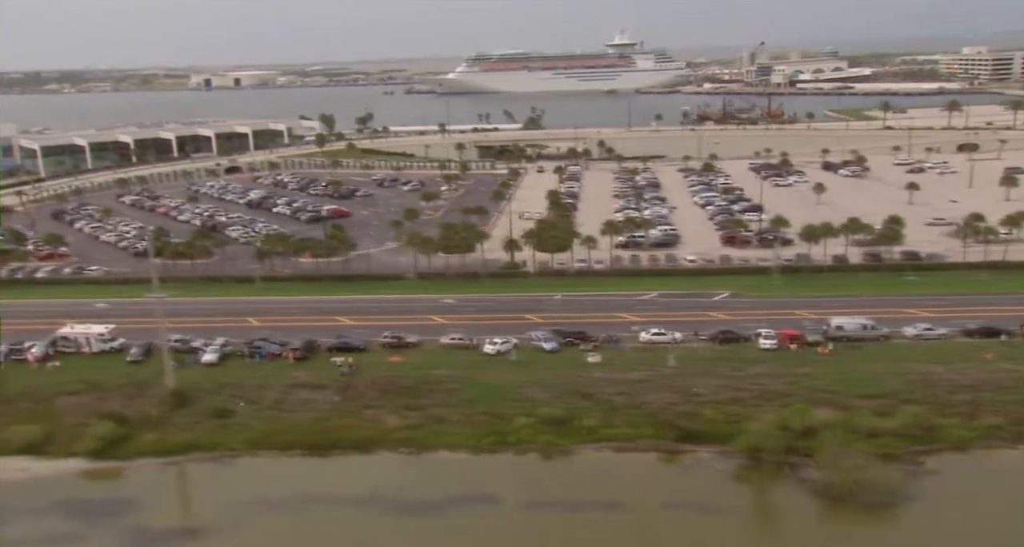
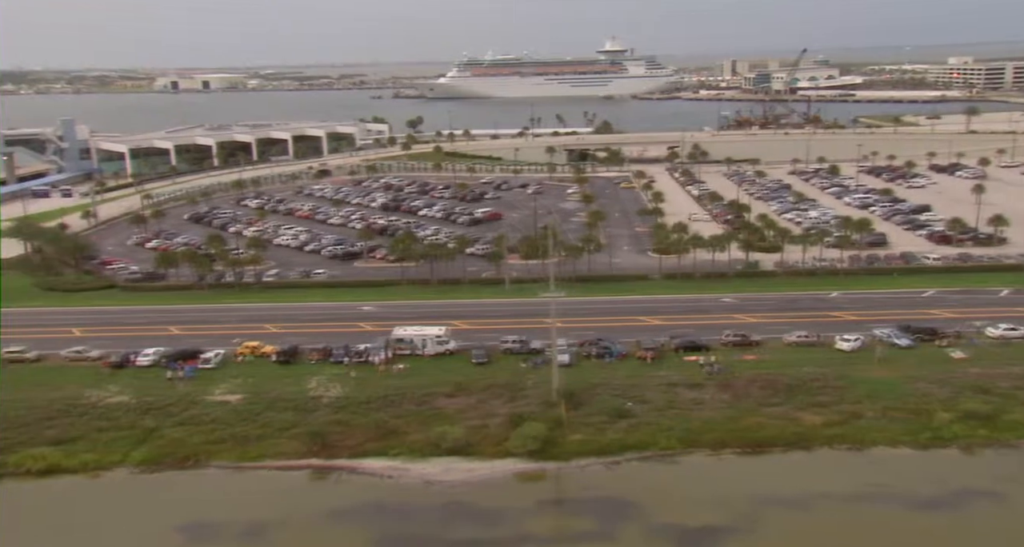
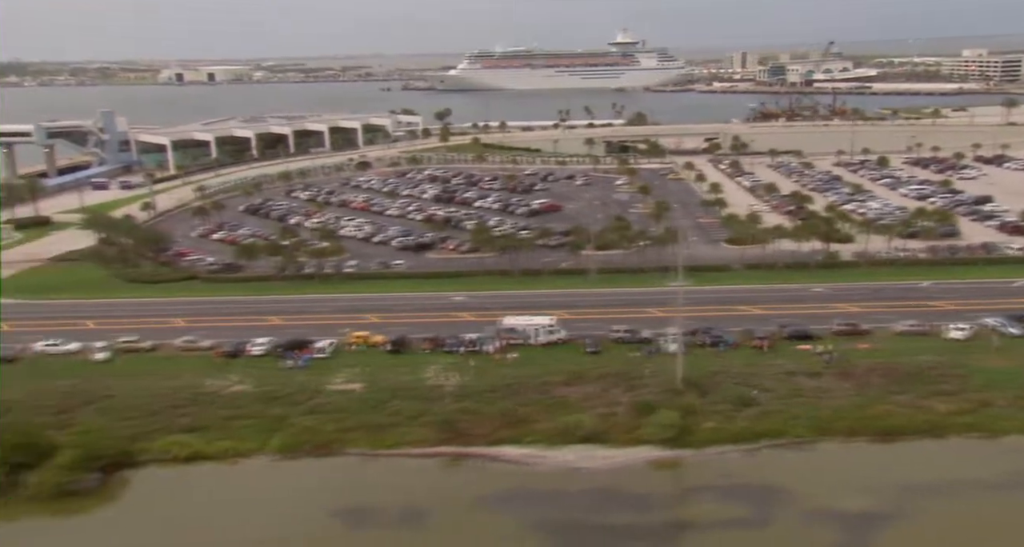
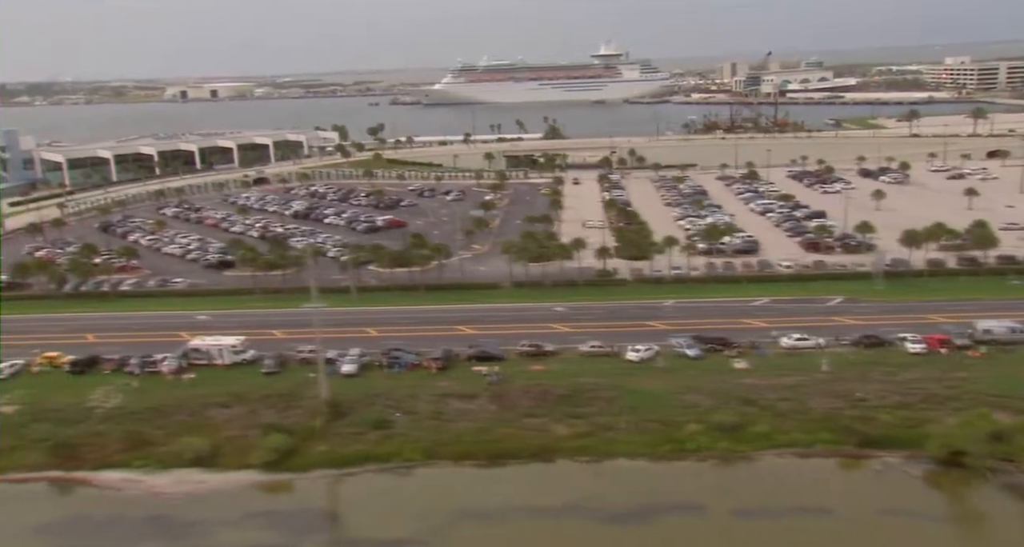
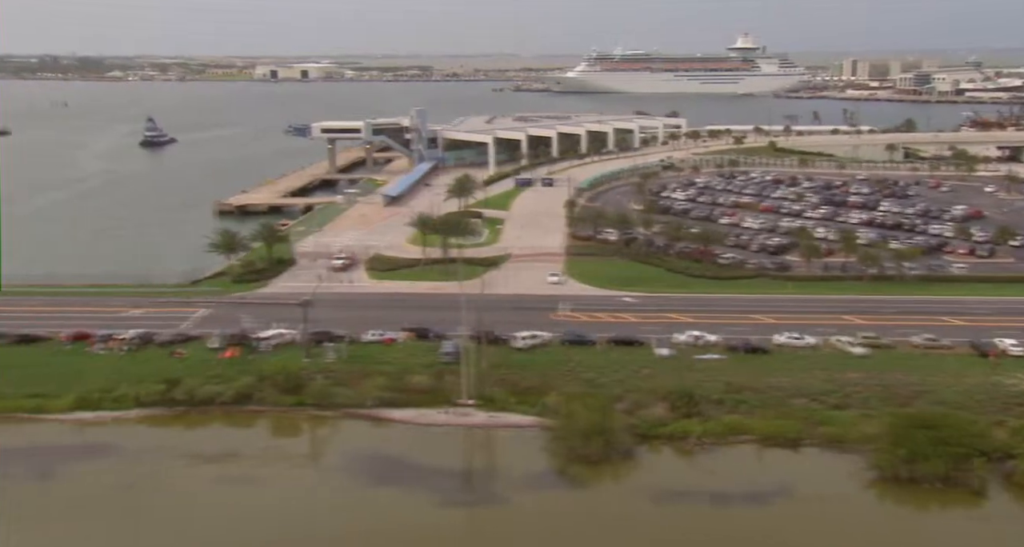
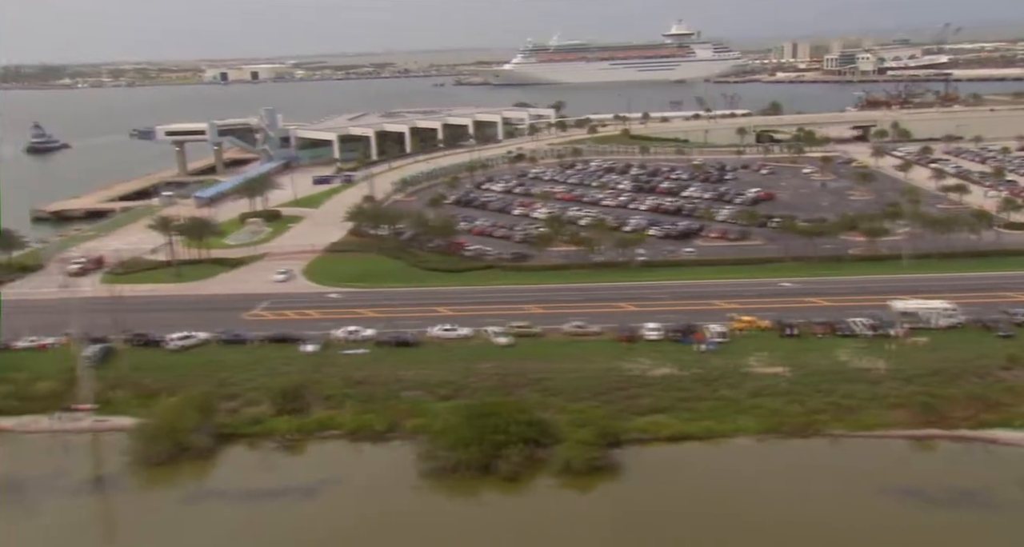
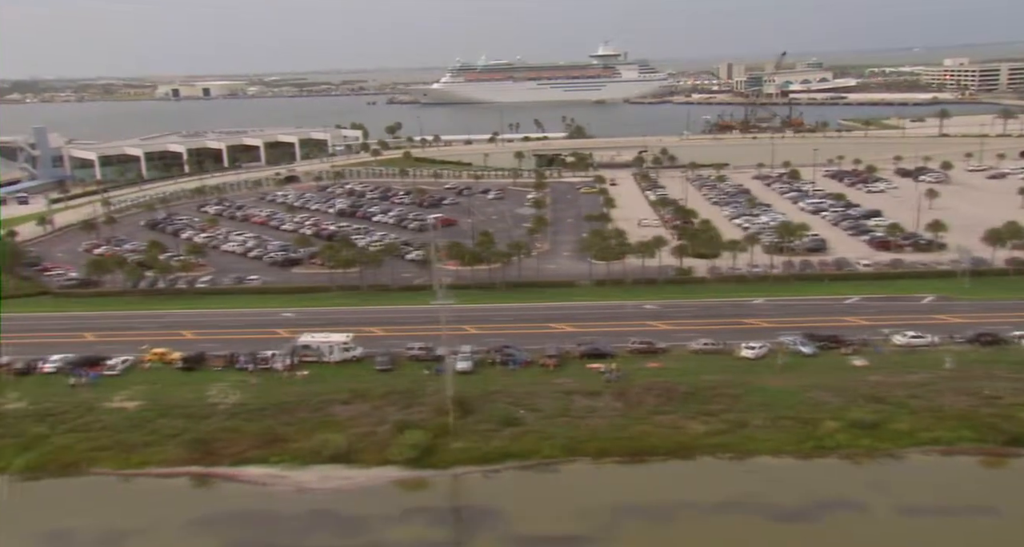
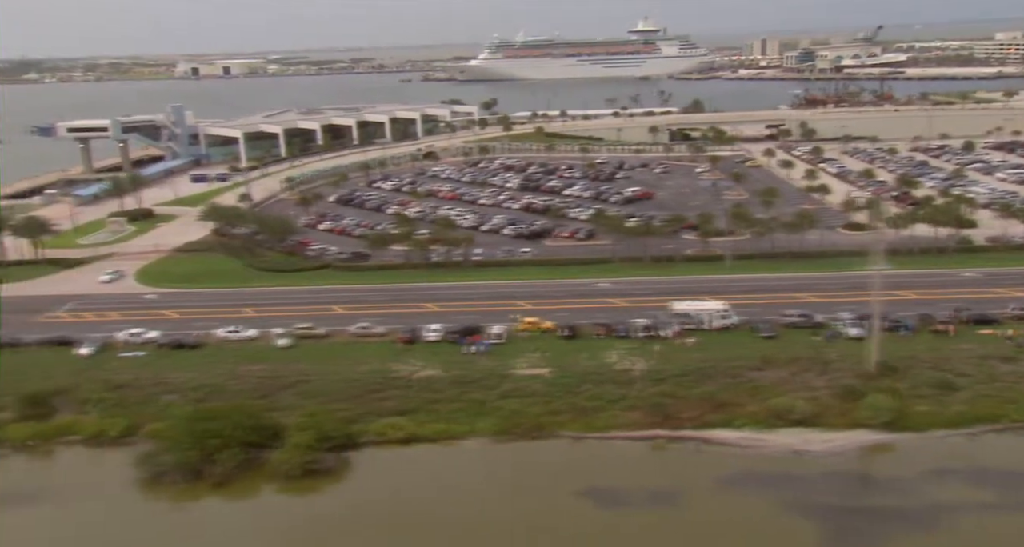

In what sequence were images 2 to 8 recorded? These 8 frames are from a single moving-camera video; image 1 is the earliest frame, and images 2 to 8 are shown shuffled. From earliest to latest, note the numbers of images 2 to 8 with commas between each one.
4, 7, 2, 3, 8, 6, 5
